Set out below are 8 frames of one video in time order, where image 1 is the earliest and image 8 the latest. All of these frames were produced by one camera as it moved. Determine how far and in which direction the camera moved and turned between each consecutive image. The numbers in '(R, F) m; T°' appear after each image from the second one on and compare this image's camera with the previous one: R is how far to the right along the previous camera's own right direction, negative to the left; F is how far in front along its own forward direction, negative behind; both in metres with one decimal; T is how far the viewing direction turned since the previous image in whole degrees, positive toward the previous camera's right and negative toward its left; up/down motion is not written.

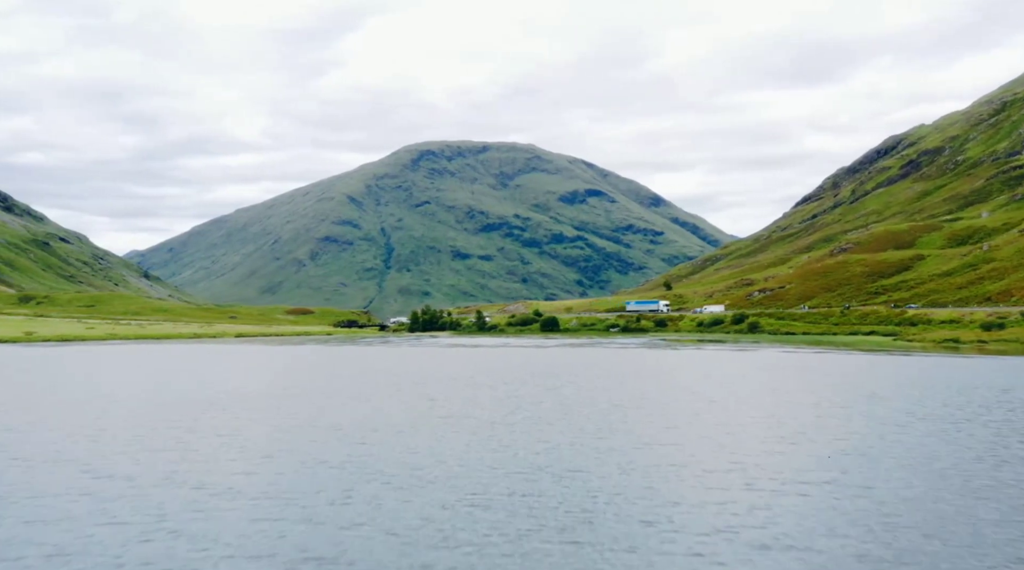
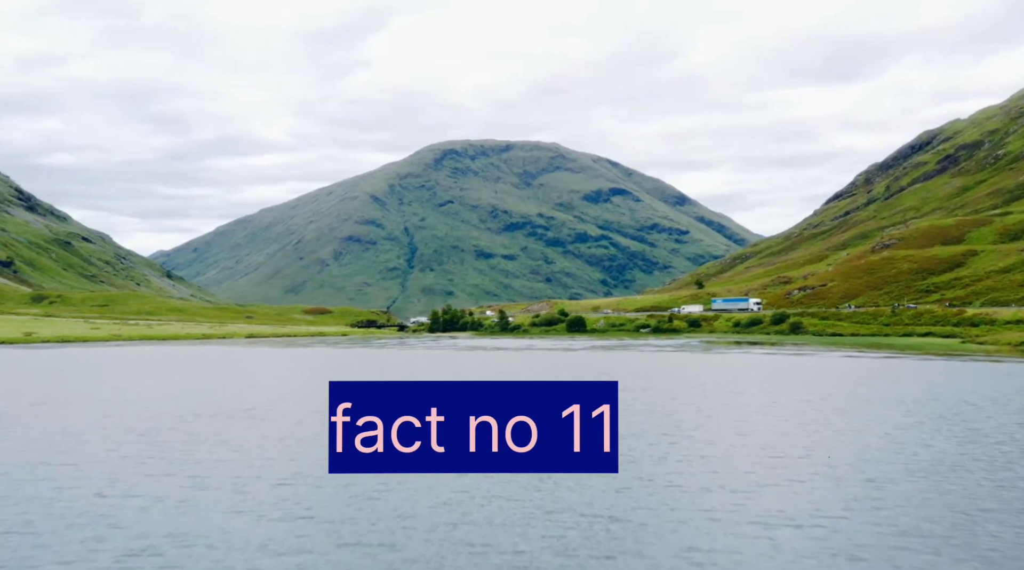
(-0.2, +13.0) m; -1°
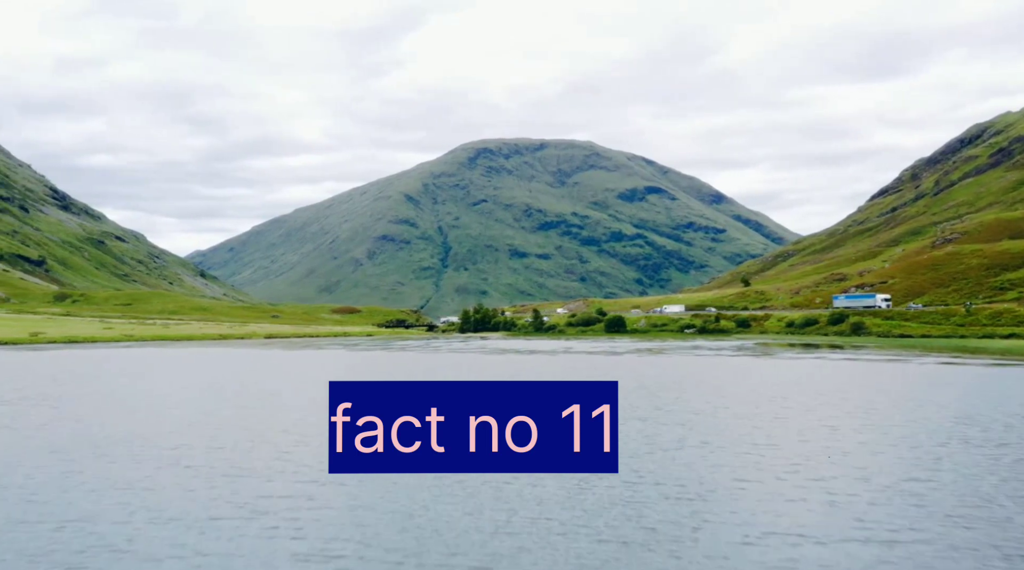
(-0.1, +14.8) m; -2°
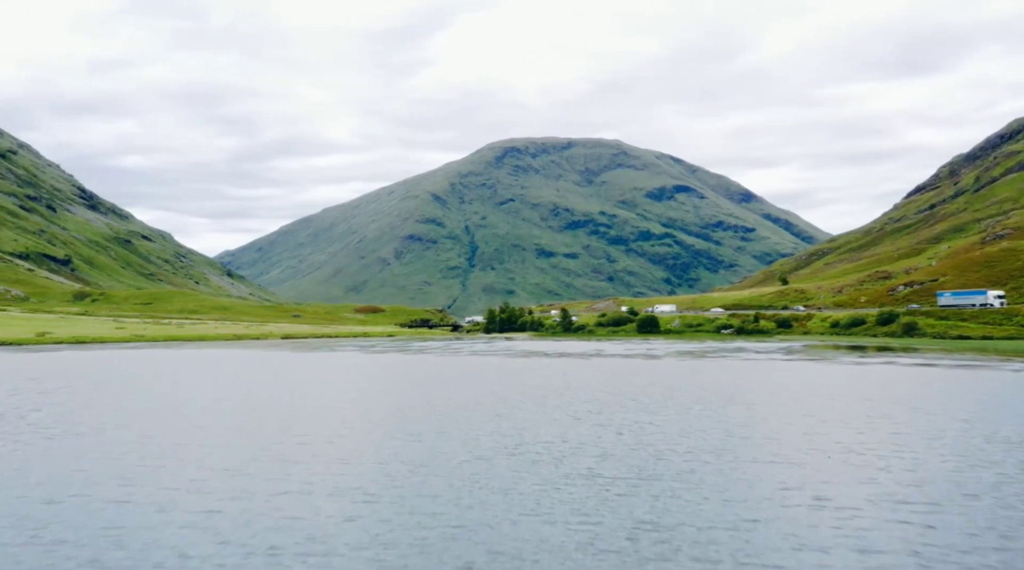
(0.0, +10.5) m; -2°
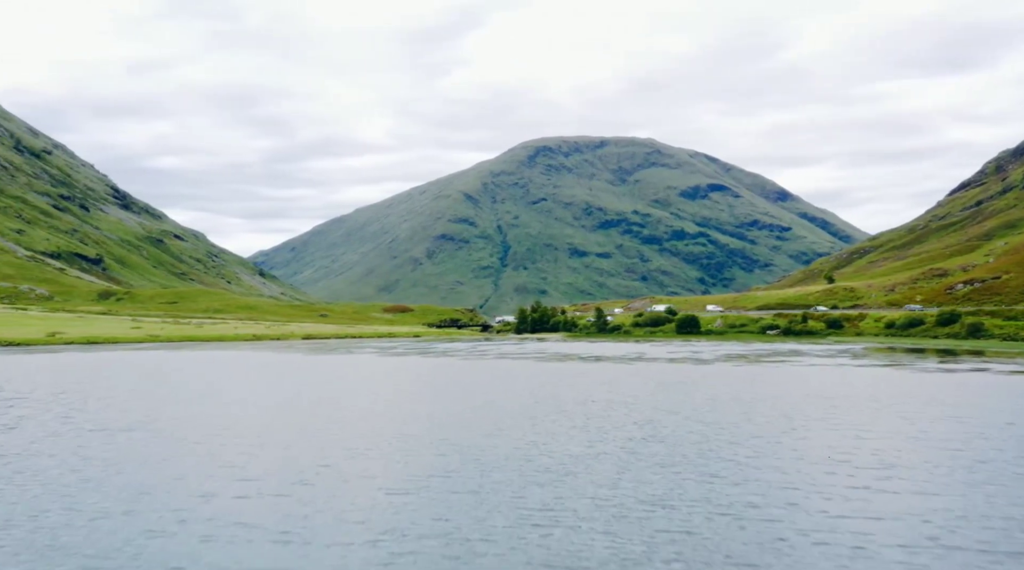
(0.0, +10.8) m; -2°
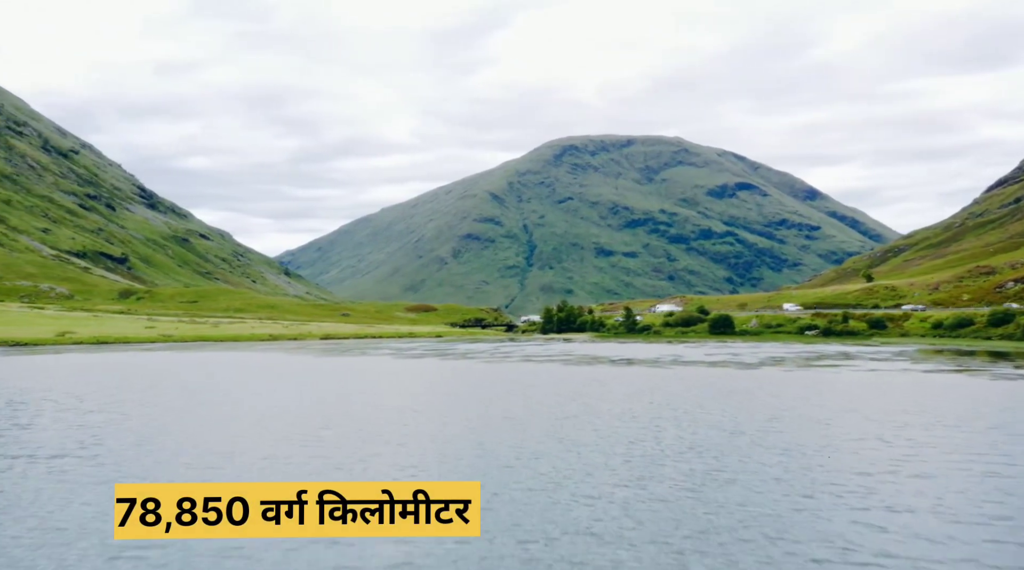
(+0.1, +8.0) m; -1°
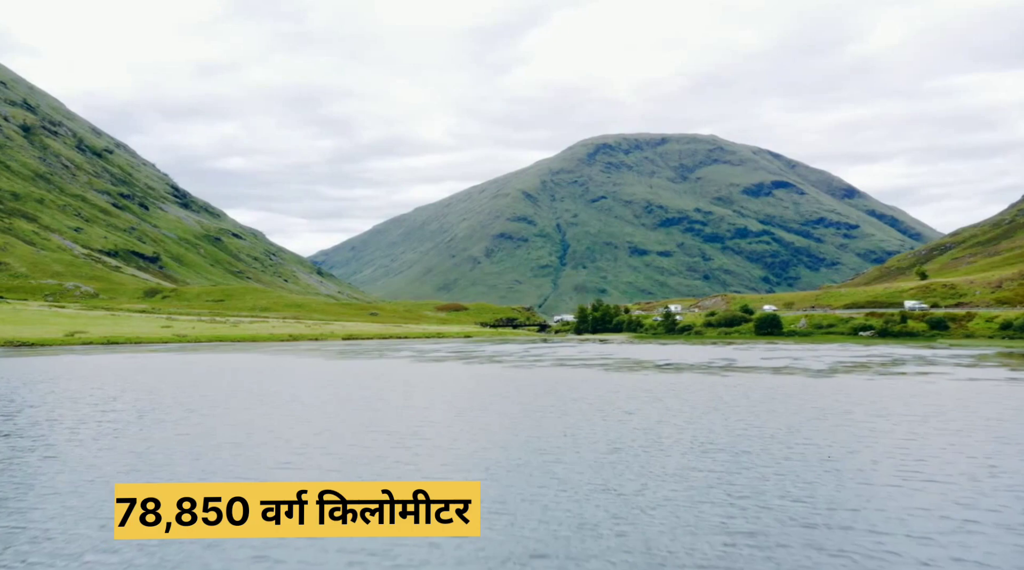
(+0.1, +10.8) m; -2°
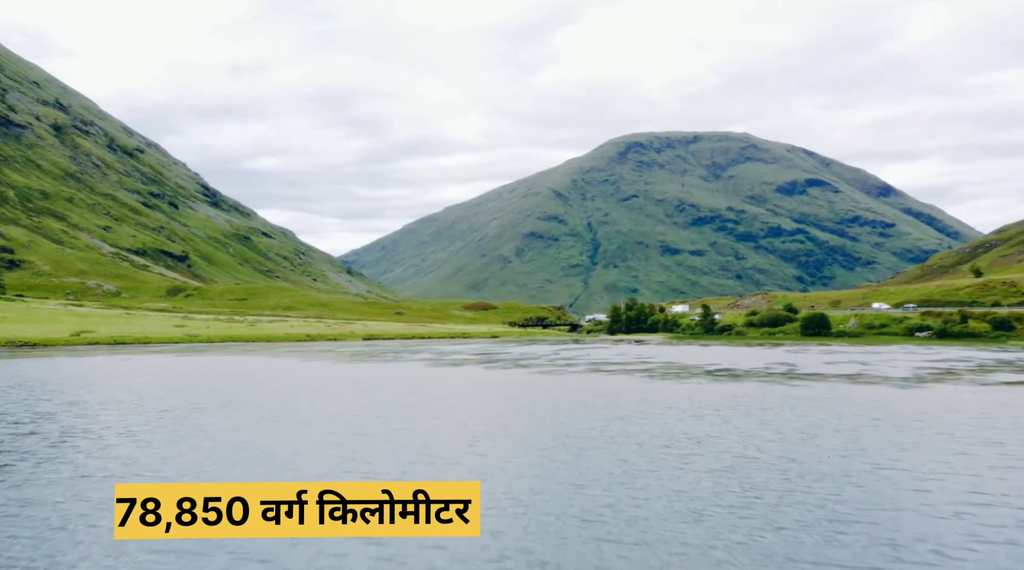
(+0.1, +10.3) m; -2°
